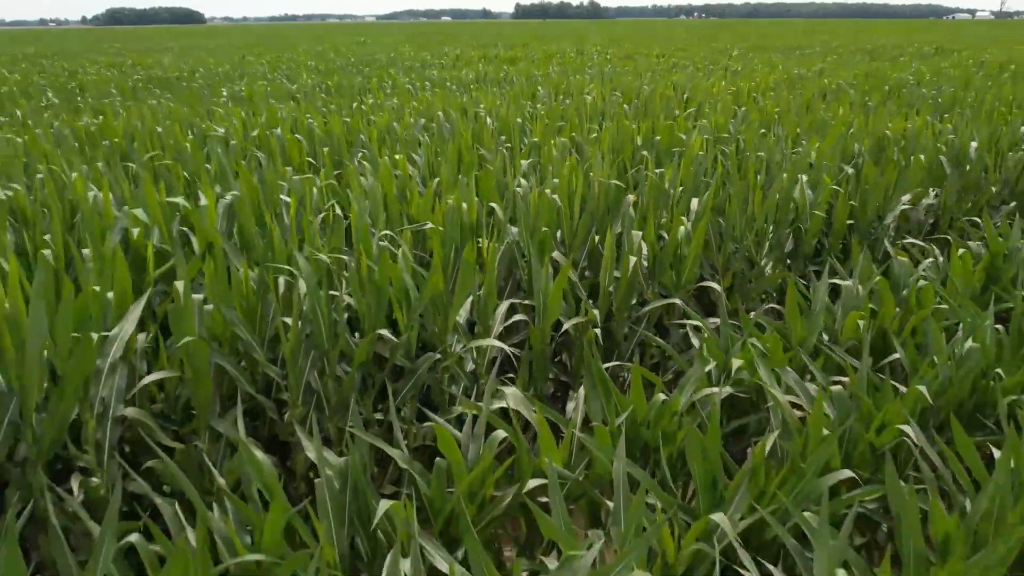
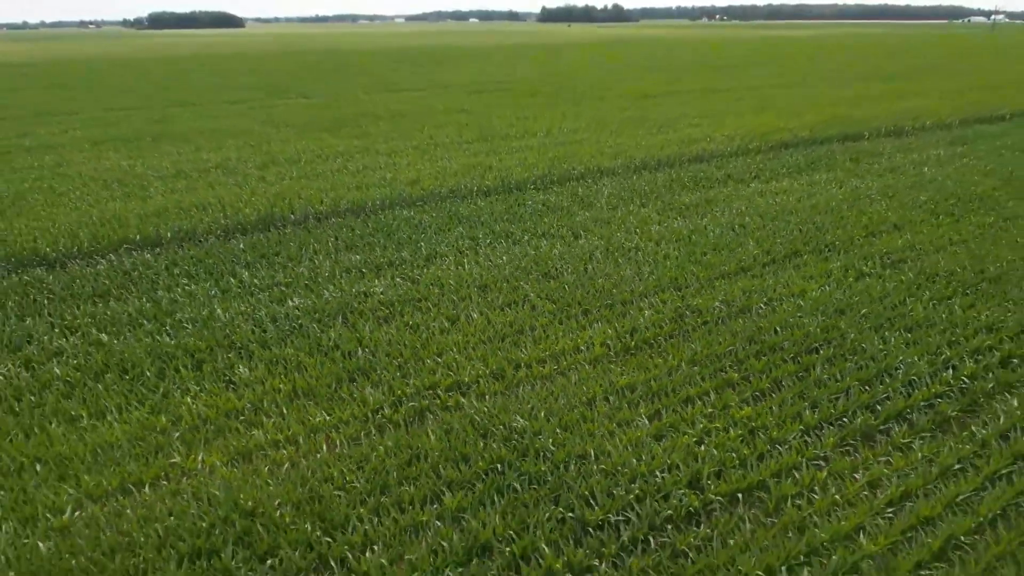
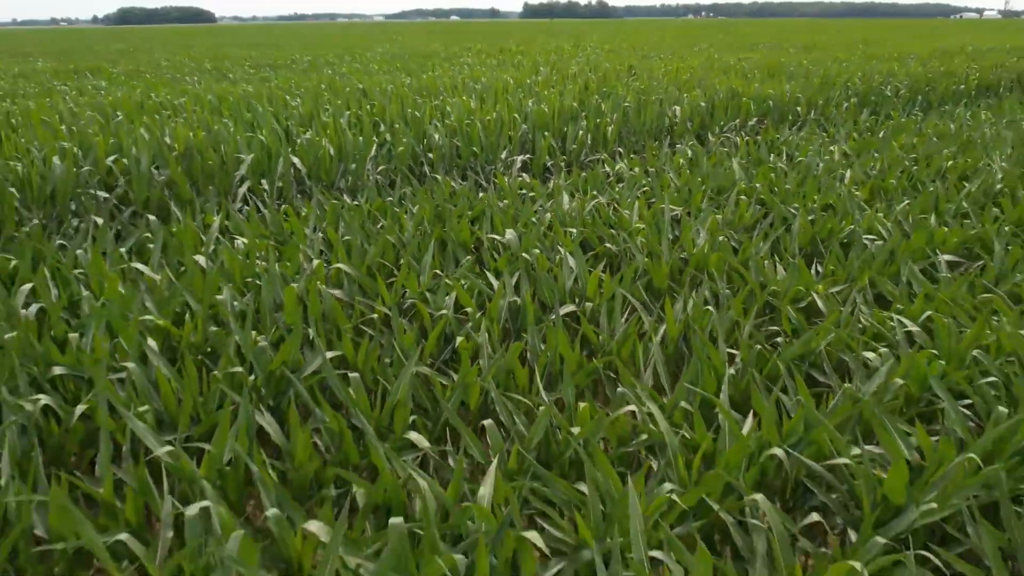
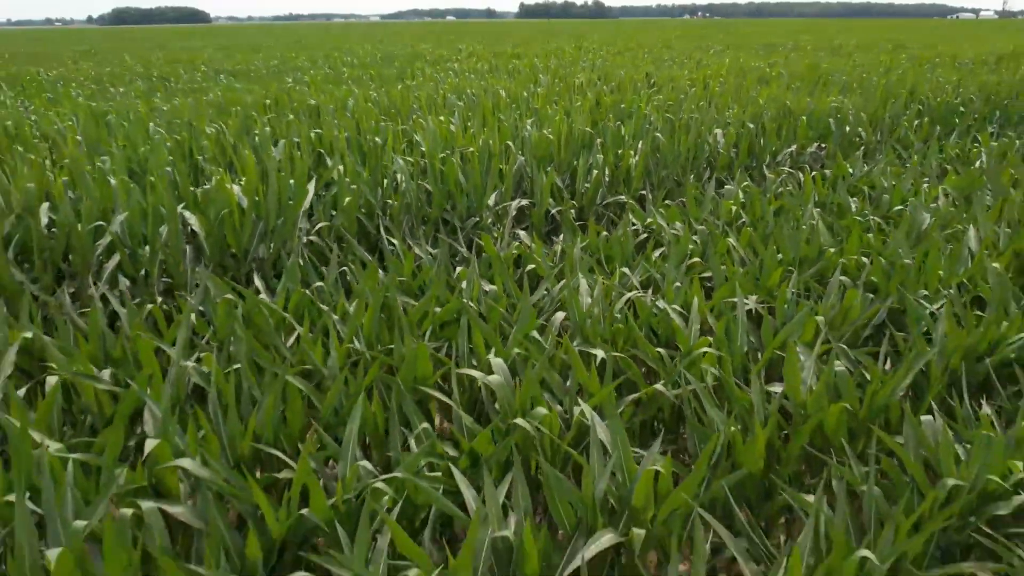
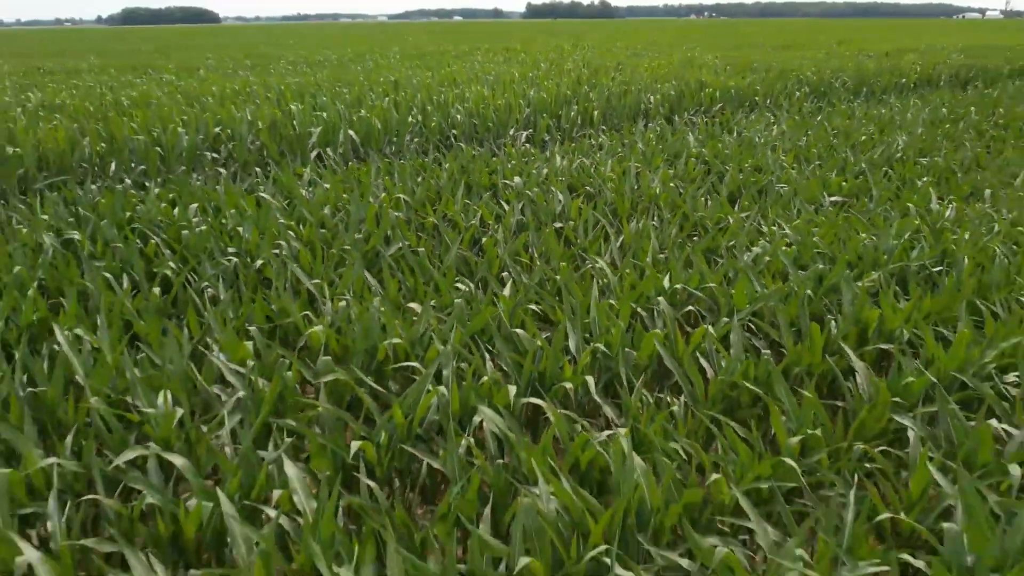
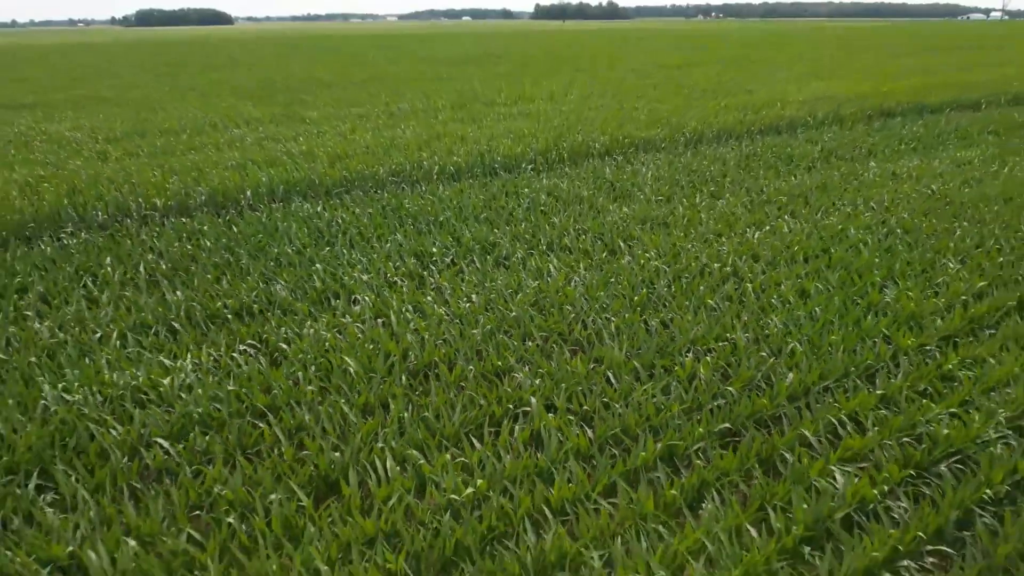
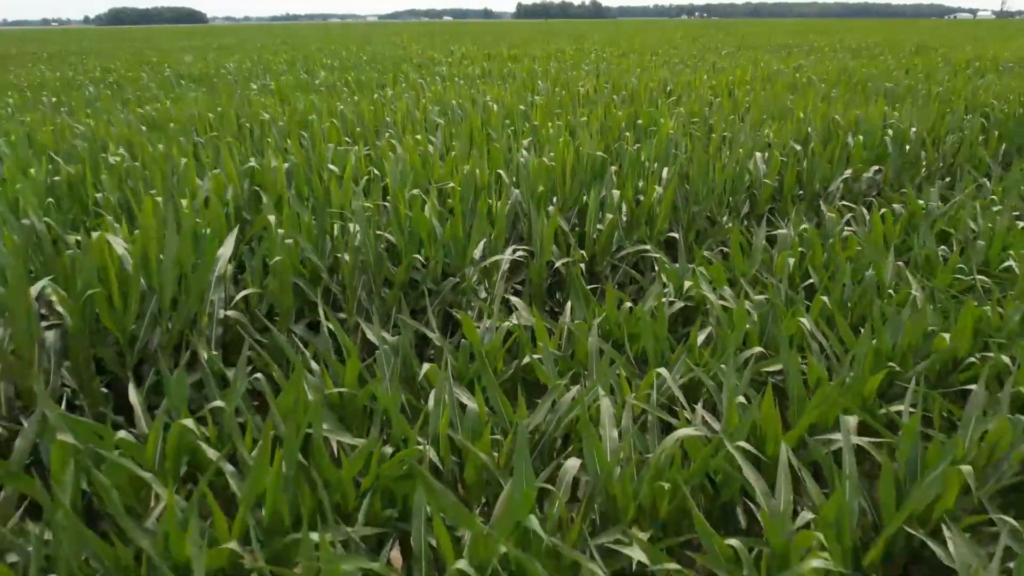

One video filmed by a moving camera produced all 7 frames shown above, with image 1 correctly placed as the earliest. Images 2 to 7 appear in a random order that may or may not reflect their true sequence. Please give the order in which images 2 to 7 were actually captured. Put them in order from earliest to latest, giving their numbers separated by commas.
7, 4, 3, 5, 6, 2
